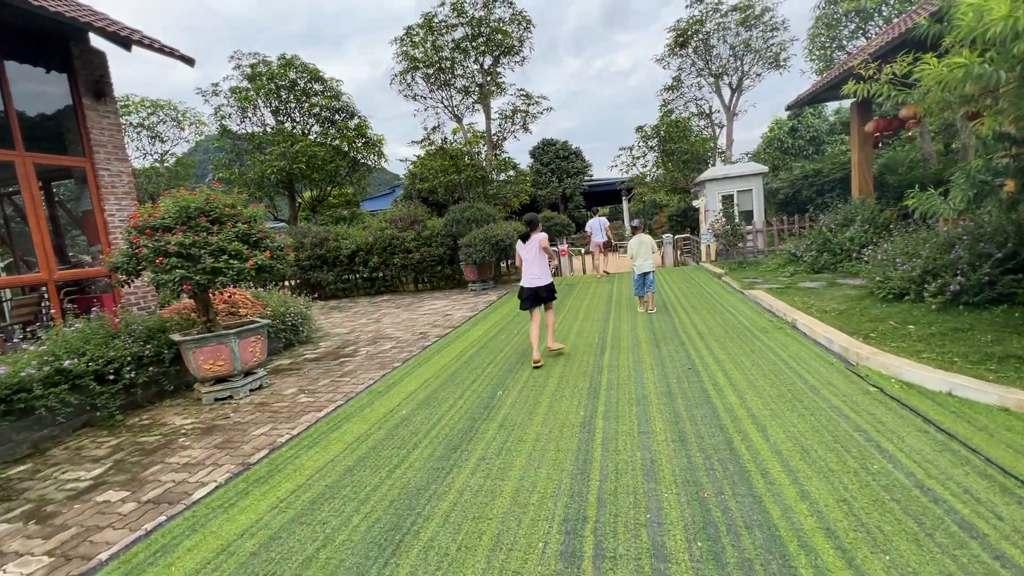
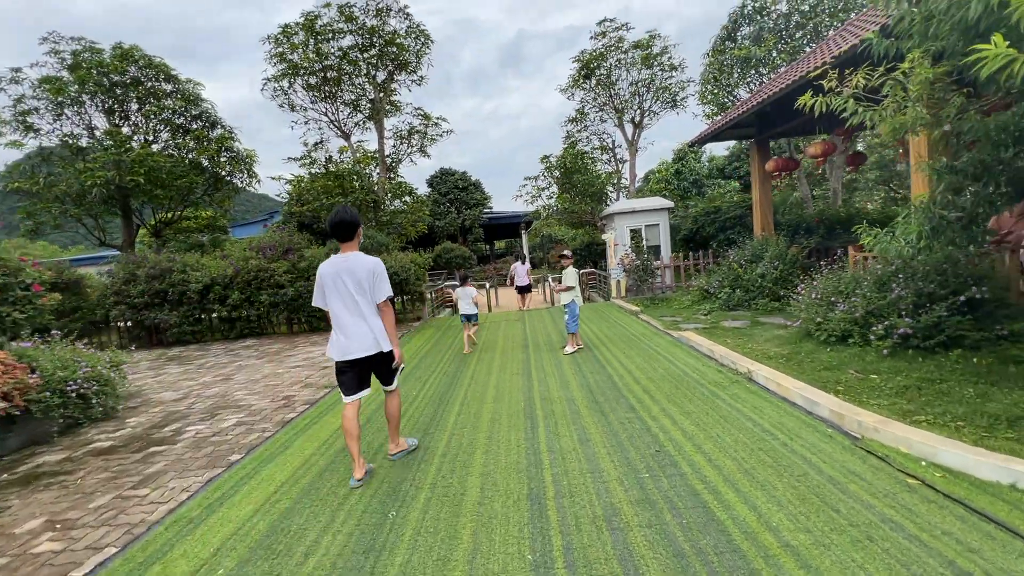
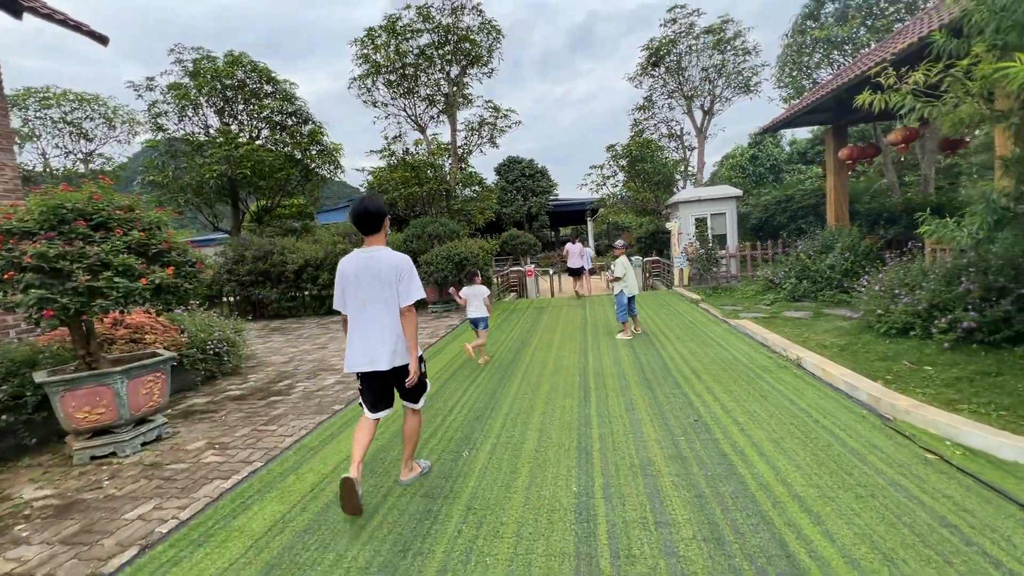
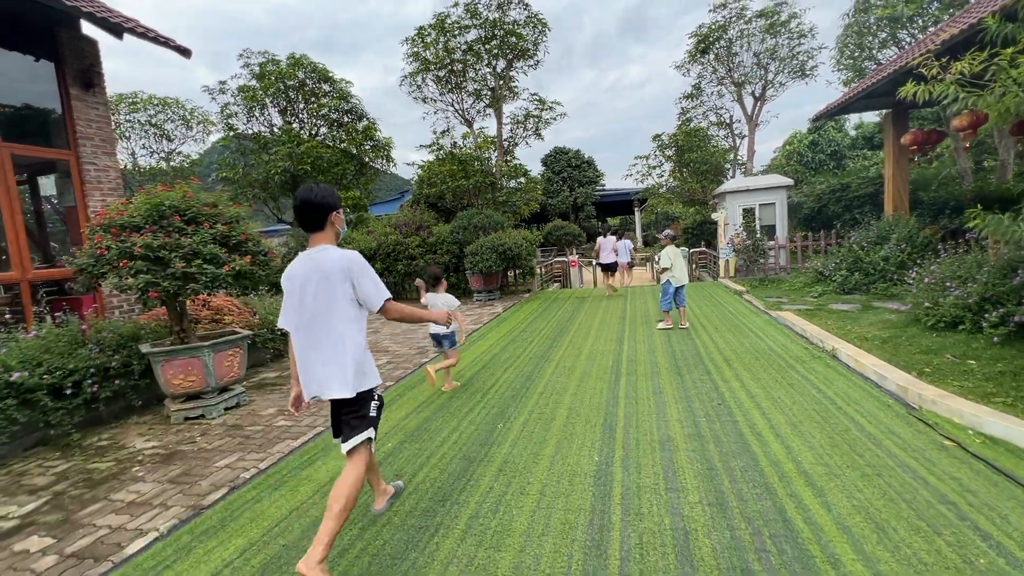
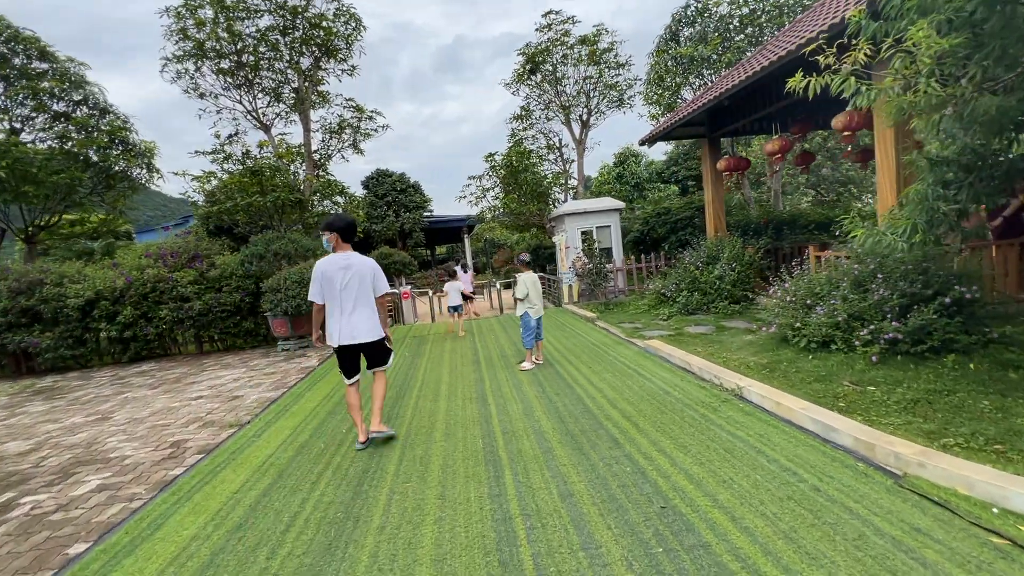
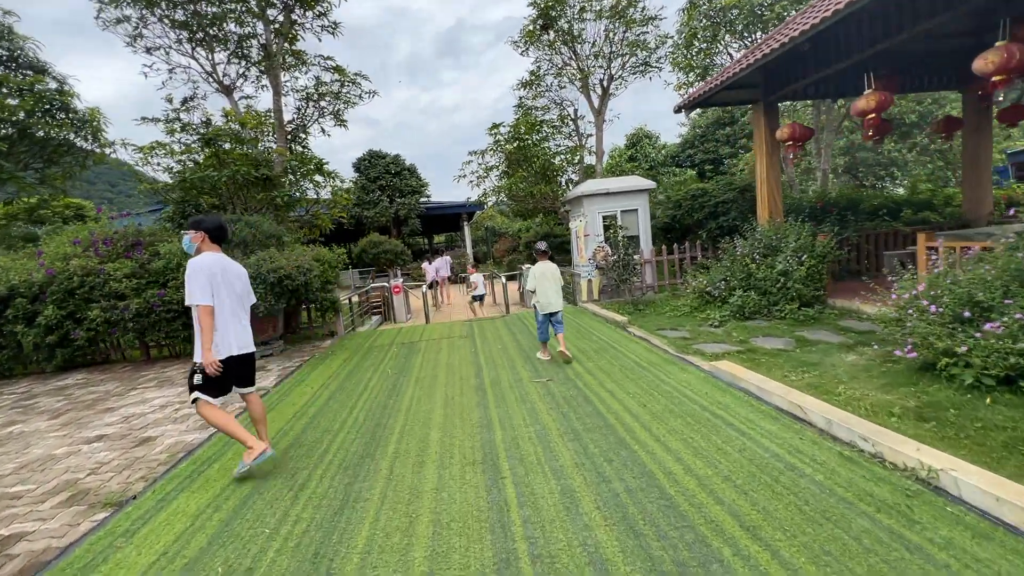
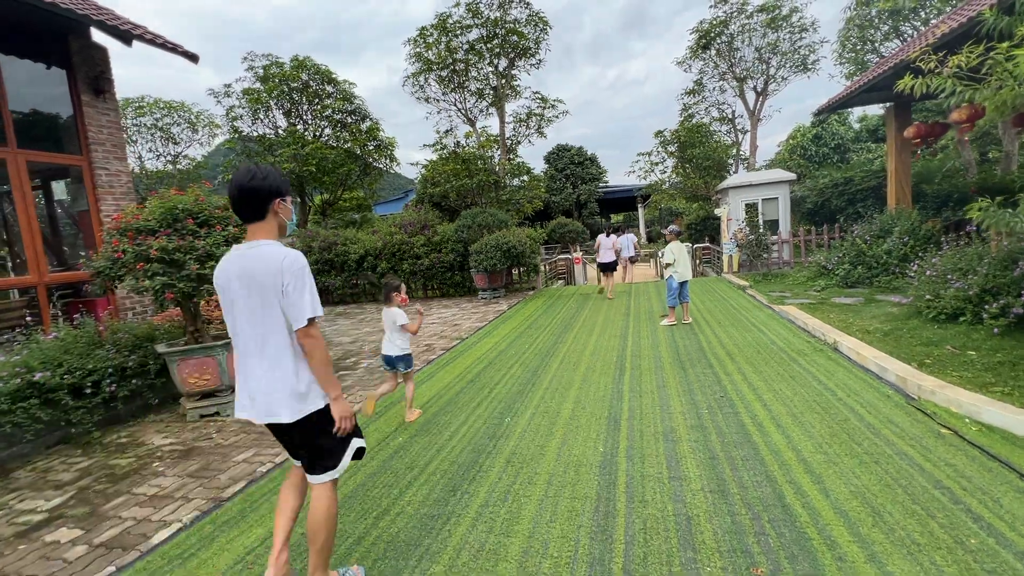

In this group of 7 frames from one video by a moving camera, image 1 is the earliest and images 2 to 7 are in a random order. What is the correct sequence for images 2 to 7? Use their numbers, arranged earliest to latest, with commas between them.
7, 4, 3, 2, 5, 6
